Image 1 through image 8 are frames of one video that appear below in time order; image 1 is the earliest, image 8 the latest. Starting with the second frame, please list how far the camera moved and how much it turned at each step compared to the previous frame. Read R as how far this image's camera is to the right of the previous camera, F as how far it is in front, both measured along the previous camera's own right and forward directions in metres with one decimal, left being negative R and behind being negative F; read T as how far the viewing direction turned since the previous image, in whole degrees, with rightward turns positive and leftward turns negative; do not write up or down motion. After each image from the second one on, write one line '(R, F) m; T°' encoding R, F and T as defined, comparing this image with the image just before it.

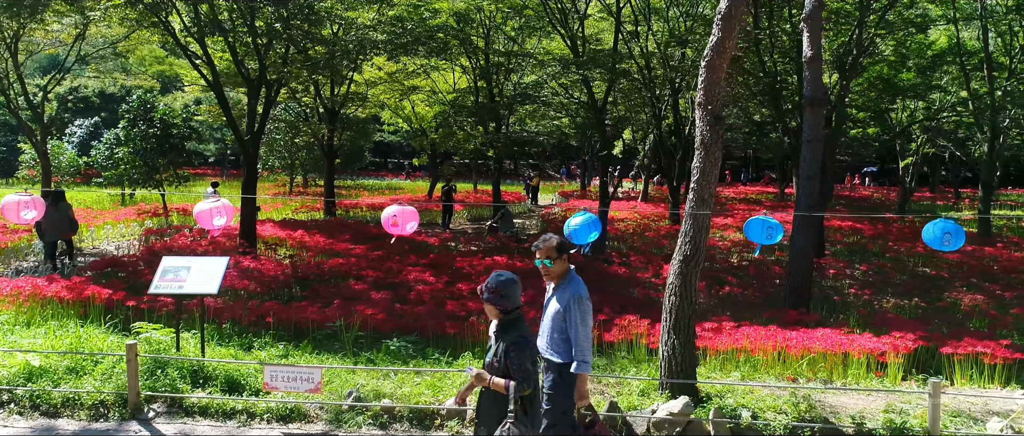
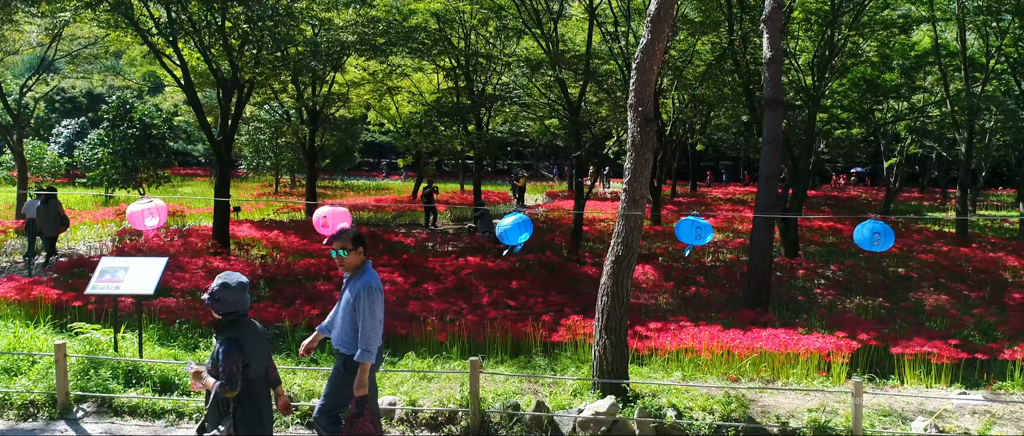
(+0.5, 0.0) m; 0°
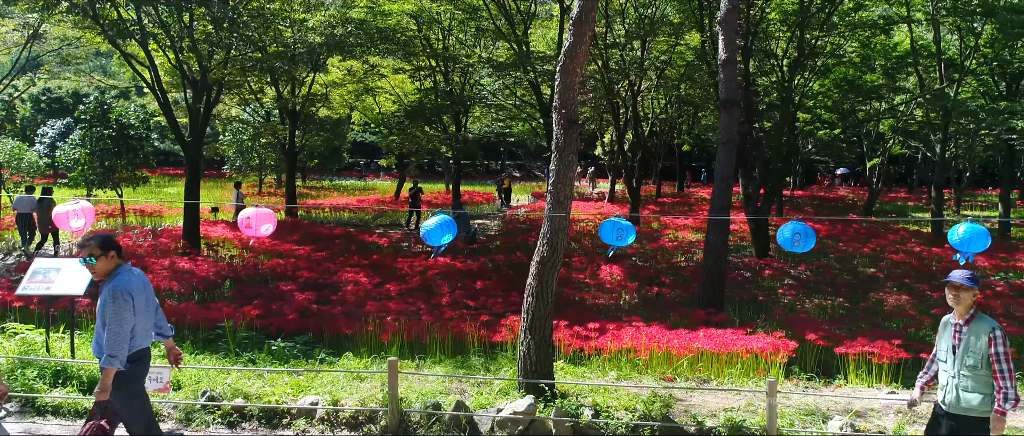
(+0.5, 0.0) m; 0°
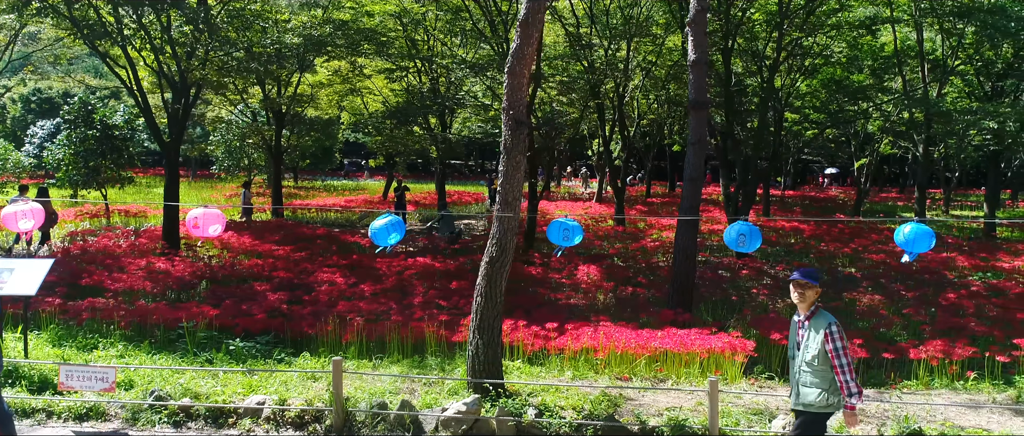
(+0.4, 0.0) m; 0°
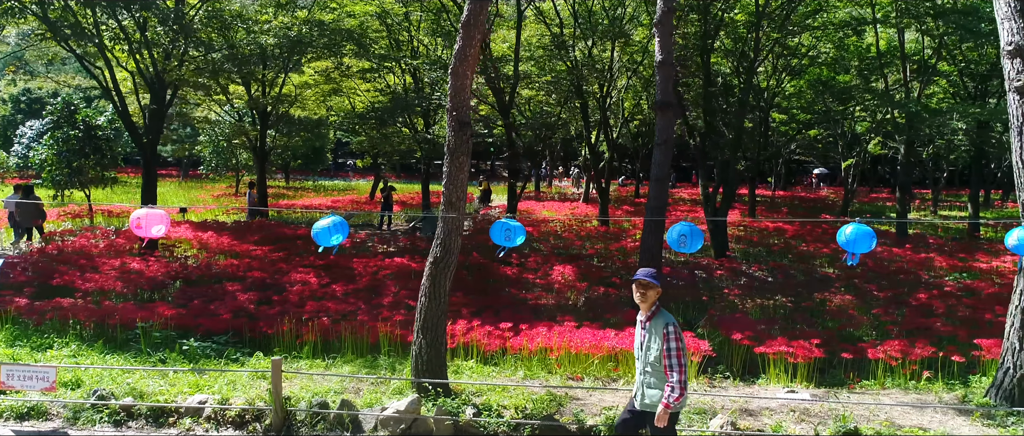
(+0.4, 0.0) m; 0°
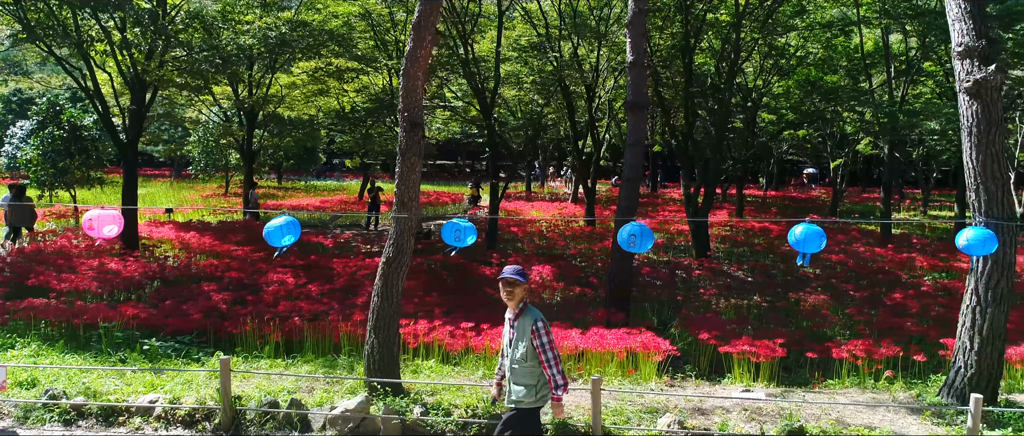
(+0.3, 0.0) m; 0°
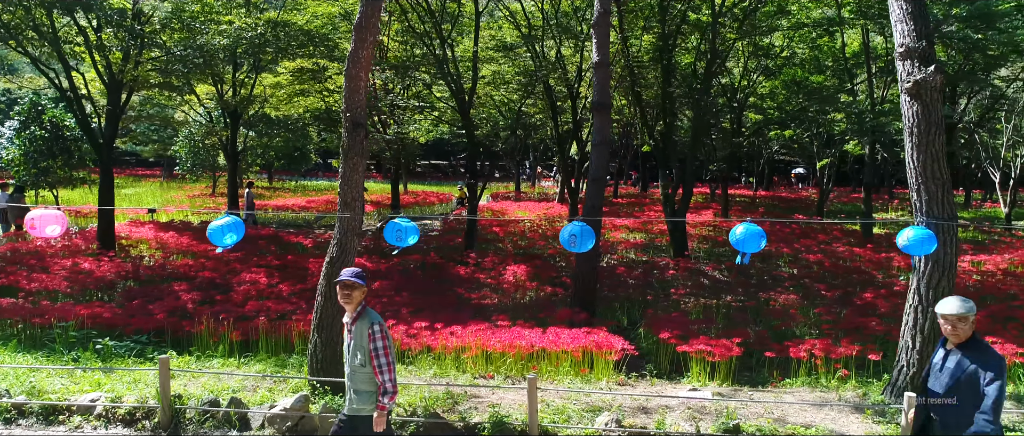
(+0.4, 0.0) m; 0°
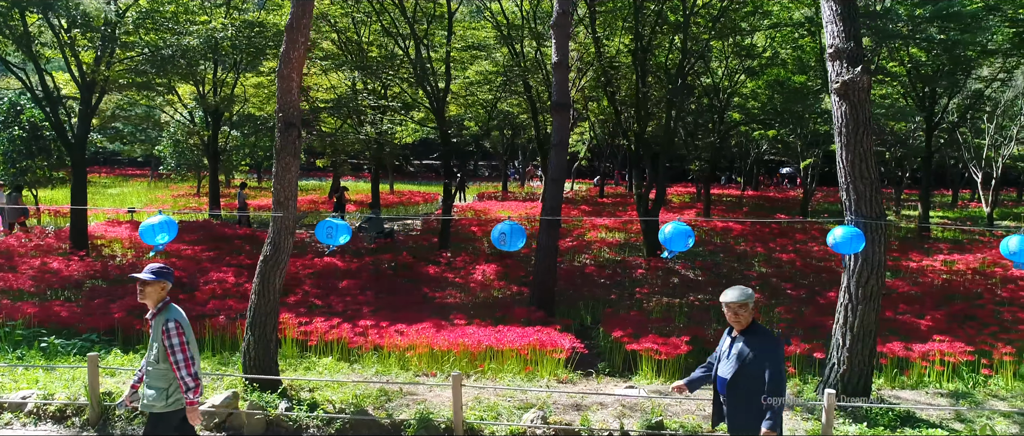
(+0.5, -0.1) m; 0°
